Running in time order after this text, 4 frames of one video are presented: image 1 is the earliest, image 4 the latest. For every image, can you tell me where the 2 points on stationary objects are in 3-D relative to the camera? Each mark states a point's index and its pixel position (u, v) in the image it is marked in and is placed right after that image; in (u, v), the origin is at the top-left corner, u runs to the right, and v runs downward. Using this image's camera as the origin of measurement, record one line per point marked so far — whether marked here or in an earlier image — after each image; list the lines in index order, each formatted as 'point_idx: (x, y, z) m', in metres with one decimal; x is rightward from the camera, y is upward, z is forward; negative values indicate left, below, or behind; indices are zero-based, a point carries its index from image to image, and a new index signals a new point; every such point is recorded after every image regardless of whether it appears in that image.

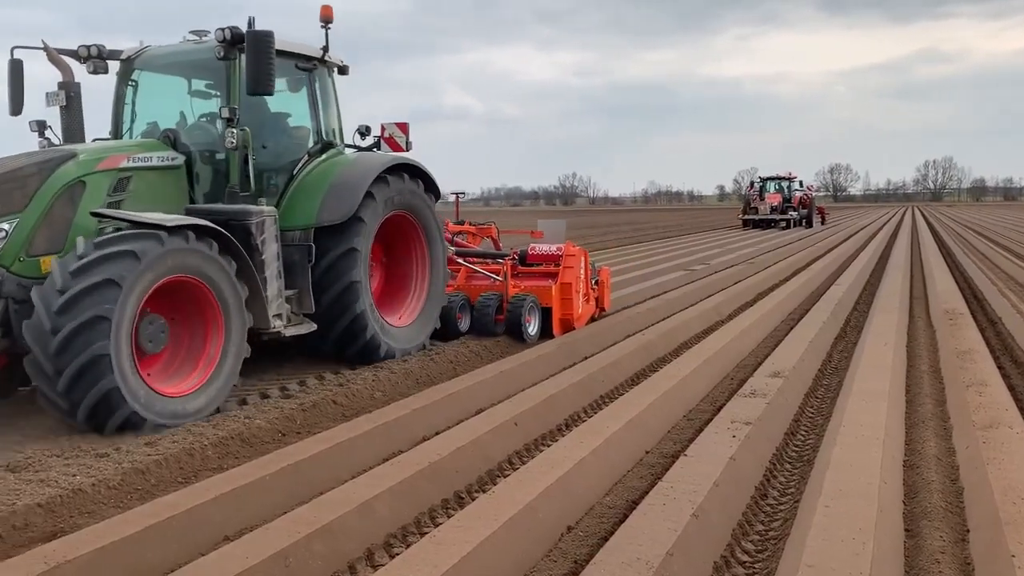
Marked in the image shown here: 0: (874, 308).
0: (+5.5, -0.2, +12.3) m
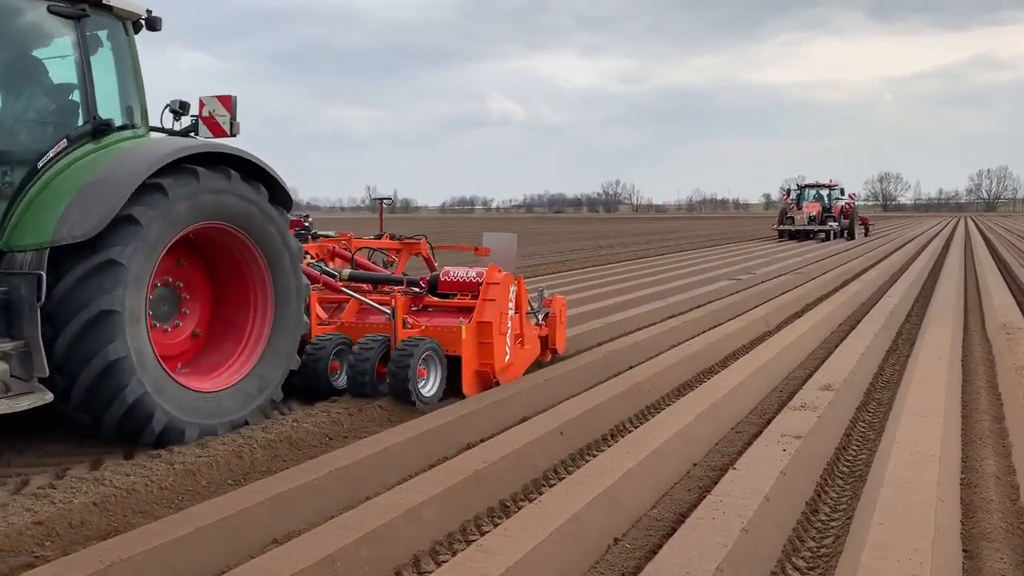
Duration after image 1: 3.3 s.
0: (+5.4, -0.5, +10.7) m
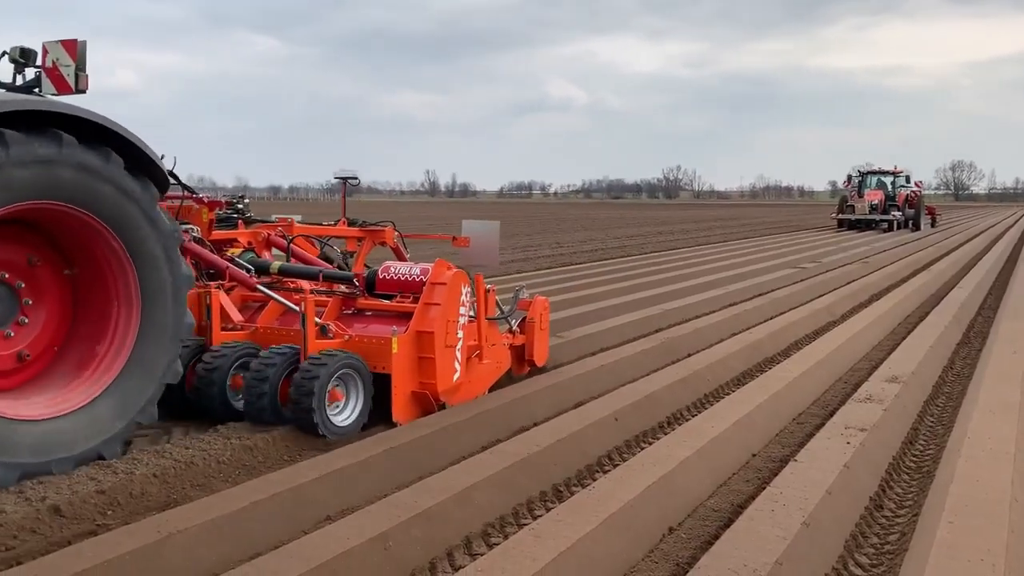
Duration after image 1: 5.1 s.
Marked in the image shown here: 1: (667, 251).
0: (+5.7, -0.5, +9.6) m
1: (+3.0, +0.7, +17.0) m
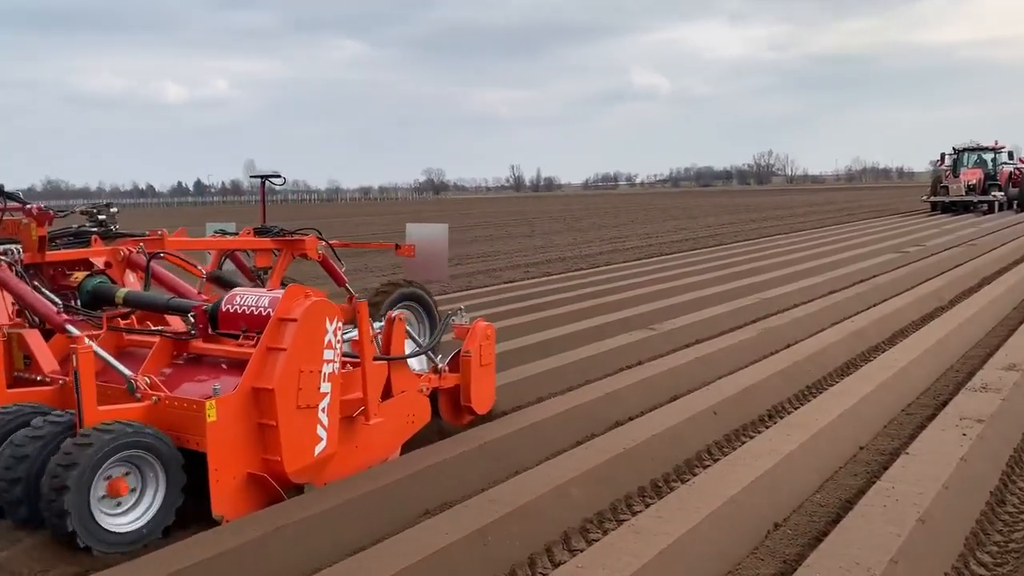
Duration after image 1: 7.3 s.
0: (+6.0, -0.4, +8.1) m
1: (+4.1, +0.8, +15.8) m
